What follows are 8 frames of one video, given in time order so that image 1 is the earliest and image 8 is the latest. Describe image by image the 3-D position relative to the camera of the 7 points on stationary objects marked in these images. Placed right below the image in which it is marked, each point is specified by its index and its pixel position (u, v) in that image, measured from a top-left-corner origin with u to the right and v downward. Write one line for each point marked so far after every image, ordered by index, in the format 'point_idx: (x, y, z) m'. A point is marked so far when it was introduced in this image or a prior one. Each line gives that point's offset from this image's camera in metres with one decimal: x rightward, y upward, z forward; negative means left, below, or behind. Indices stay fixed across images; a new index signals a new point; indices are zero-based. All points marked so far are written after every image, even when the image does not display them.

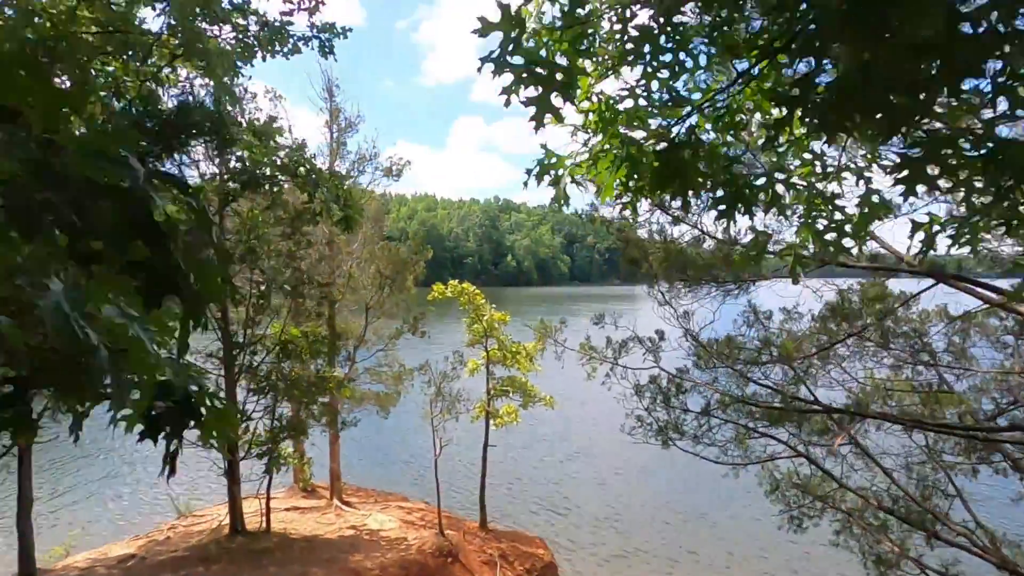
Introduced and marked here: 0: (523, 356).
0: (+0.2, -1.5, +14.2) m
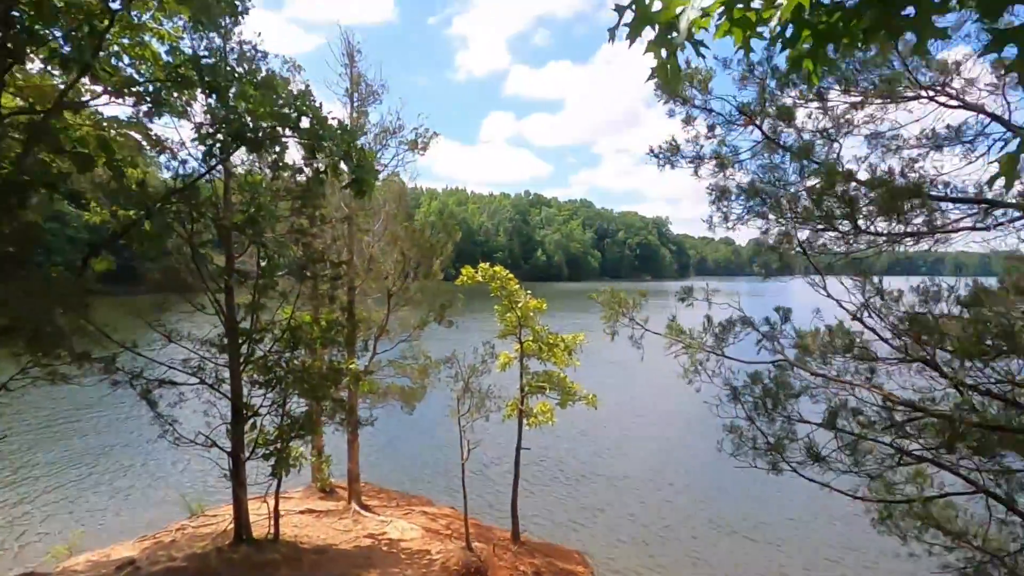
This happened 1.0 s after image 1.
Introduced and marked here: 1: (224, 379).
0: (+0.9, -1.2, +12.6) m
1: (-4.7, -1.5, +10.8) m
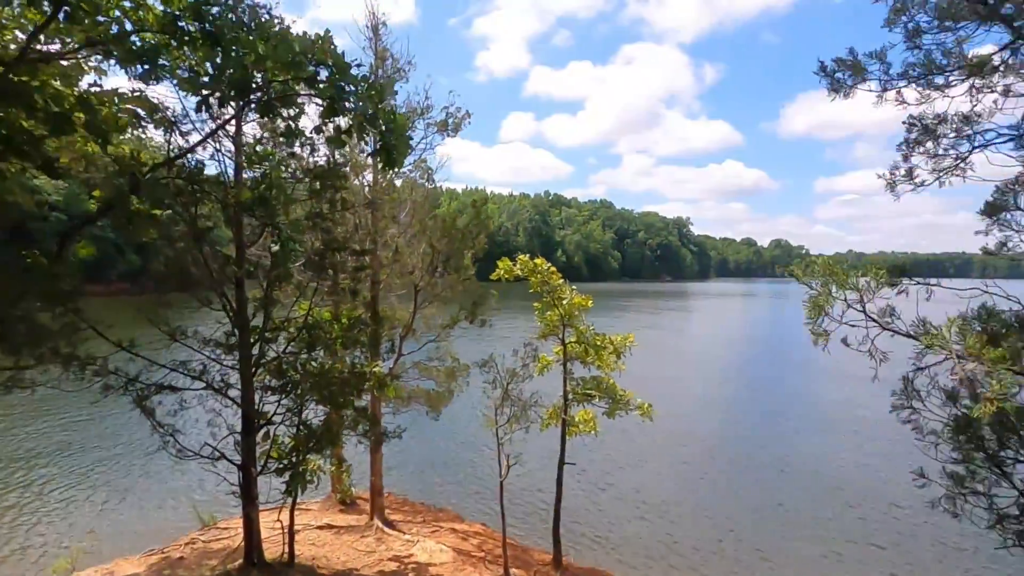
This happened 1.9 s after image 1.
0: (+1.7, -1.1, +11.3) m
1: (-4.1, -1.4, +9.6) m
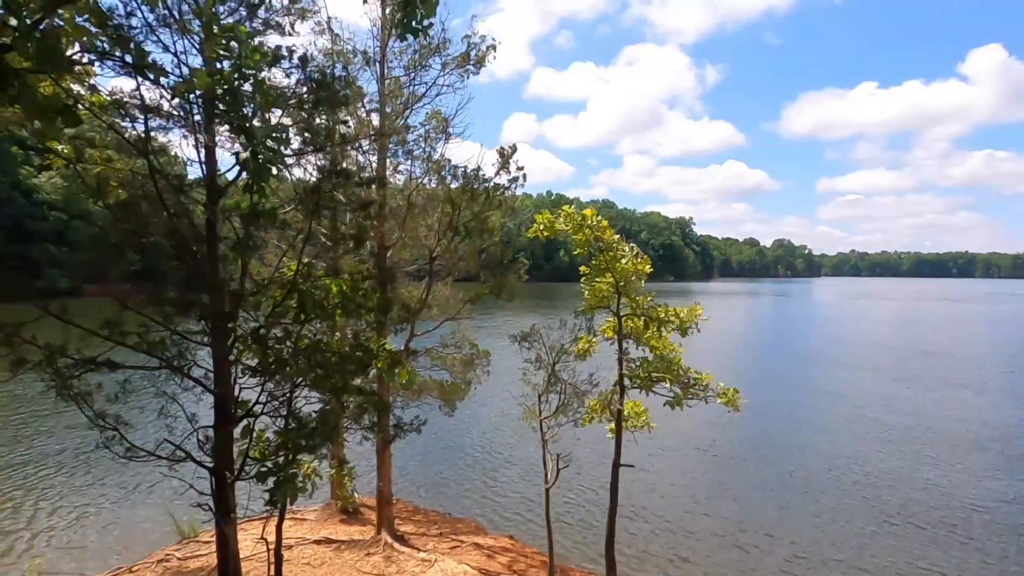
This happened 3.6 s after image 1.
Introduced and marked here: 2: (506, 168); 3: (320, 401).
0: (+2.2, -0.5, +9.1) m
1: (-3.5, -0.8, +7.4) m
2: (-0.1, +1.9, +10.7) m
3: (-2.3, -1.3, +7.8) m
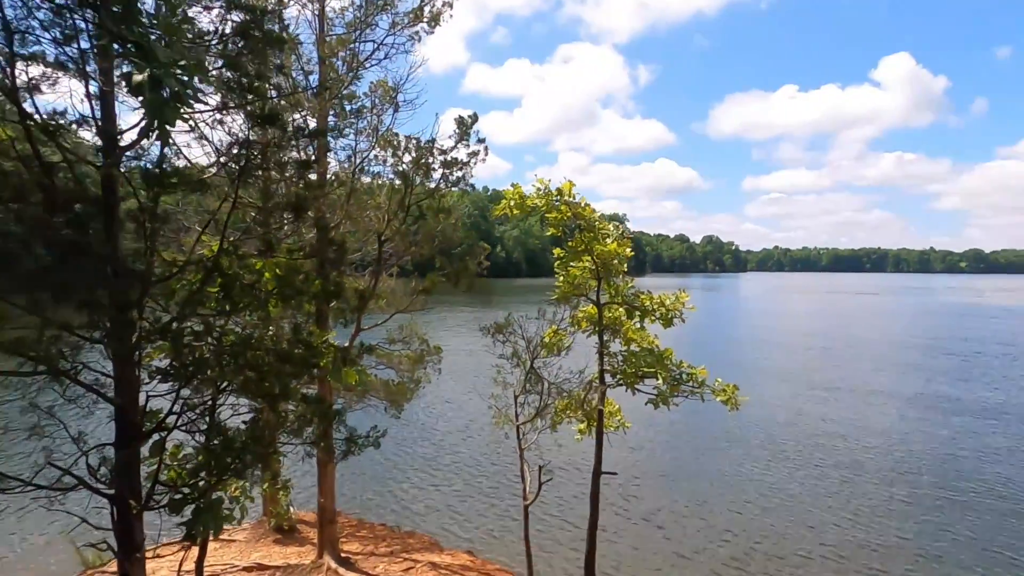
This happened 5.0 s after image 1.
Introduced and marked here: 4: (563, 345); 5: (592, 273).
0: (+1.8, -0.3, +8.1) m
1: (-3.7, -0.7, +5.9) m
2: (-0.7, +2.1, +9.5) m
3: (-2.5, -1.2, +6.4) m
4: (+0.6, -0.7, +8.3) m
5: (+1.0, +0.2, +8.1) m
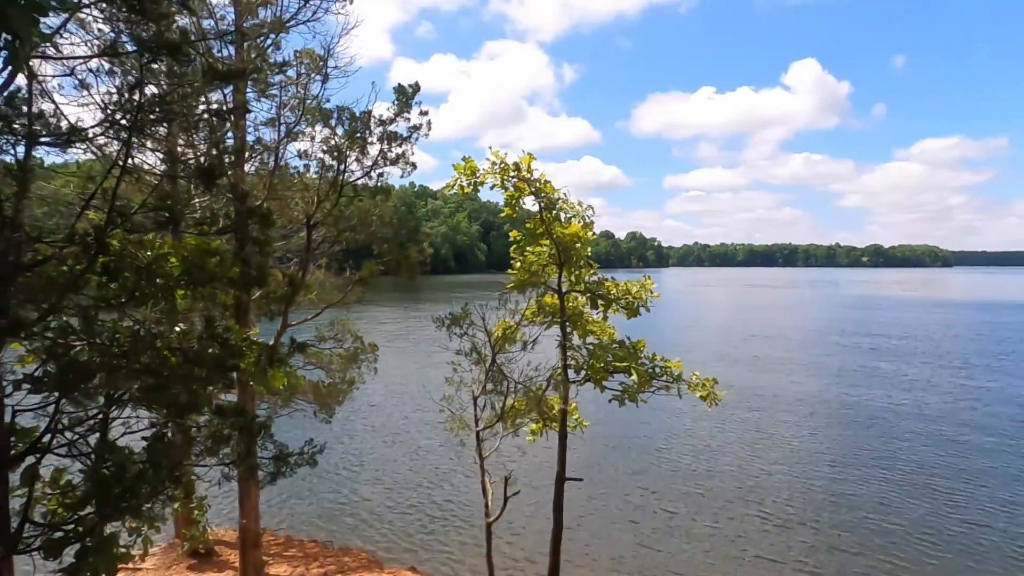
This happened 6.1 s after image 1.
0: (+1.3, -0.2, +7.4) m
1: (-4.0, -0.6, +4.6) m
2: (-1.4, +2.3, +8.5) m
3: (-2.9, -1.1, +5.2) m
4: (+0.1, -0.6, +7.5) m
5: (+0.4, +0.3, +7.4) m
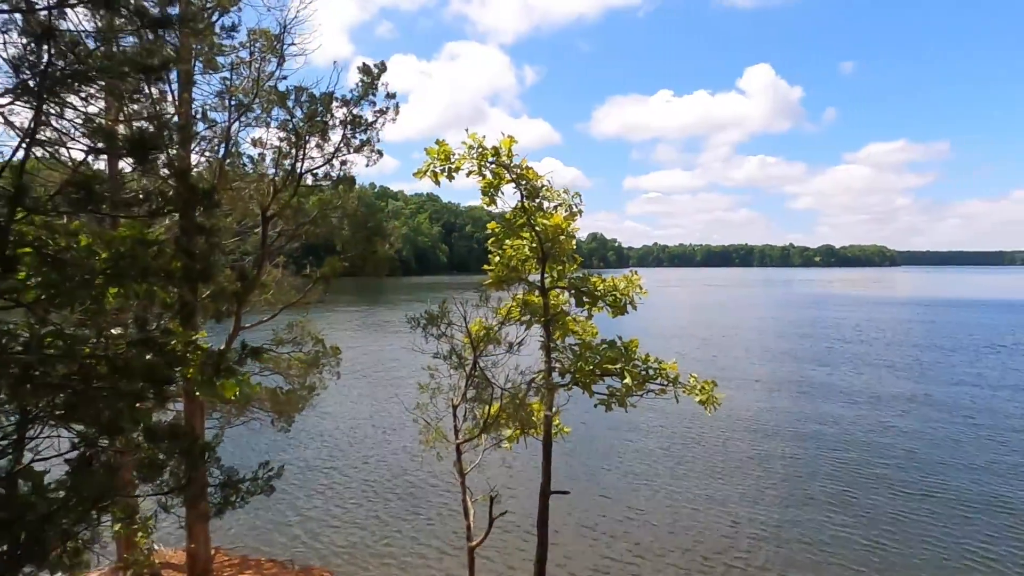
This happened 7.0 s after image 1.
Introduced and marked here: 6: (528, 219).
0: (+1.0, -0.1, +6.9) m
1: (-4.0, -0.6, +3.8) m
2: (-1.7, +2.3, +7.8) m
3: (-2.9, -1.1, +4.4) m
4: (-0.1, -0.5, +6.9) m
5: (+0.2, +0.4, +6.8) m
6: (+0.2, +0.7, +6.6) m
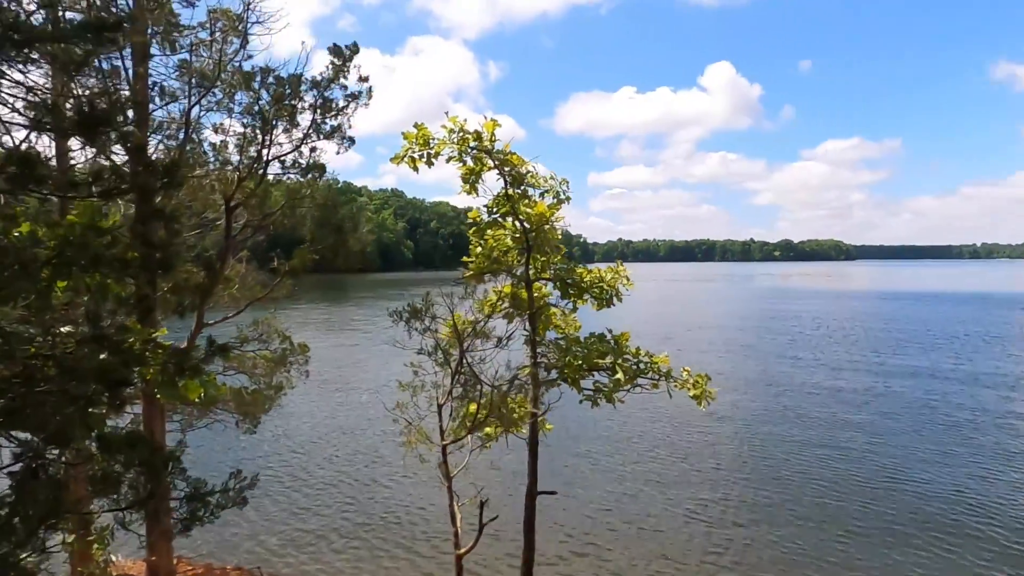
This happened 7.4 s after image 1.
0: (+0.9, -0.1, +6.6) m
1: (-4.1, -0.5, +3.3) m
2: (-1.9, +2.4, +7.4) m
3: (-3.0, -1.0, +4.0) m
4: (-0.3, -0.5, +6.6) m
5: (0.0, +0.4, +6.5) m
6: (0.0, +0.8, +6.3) m
